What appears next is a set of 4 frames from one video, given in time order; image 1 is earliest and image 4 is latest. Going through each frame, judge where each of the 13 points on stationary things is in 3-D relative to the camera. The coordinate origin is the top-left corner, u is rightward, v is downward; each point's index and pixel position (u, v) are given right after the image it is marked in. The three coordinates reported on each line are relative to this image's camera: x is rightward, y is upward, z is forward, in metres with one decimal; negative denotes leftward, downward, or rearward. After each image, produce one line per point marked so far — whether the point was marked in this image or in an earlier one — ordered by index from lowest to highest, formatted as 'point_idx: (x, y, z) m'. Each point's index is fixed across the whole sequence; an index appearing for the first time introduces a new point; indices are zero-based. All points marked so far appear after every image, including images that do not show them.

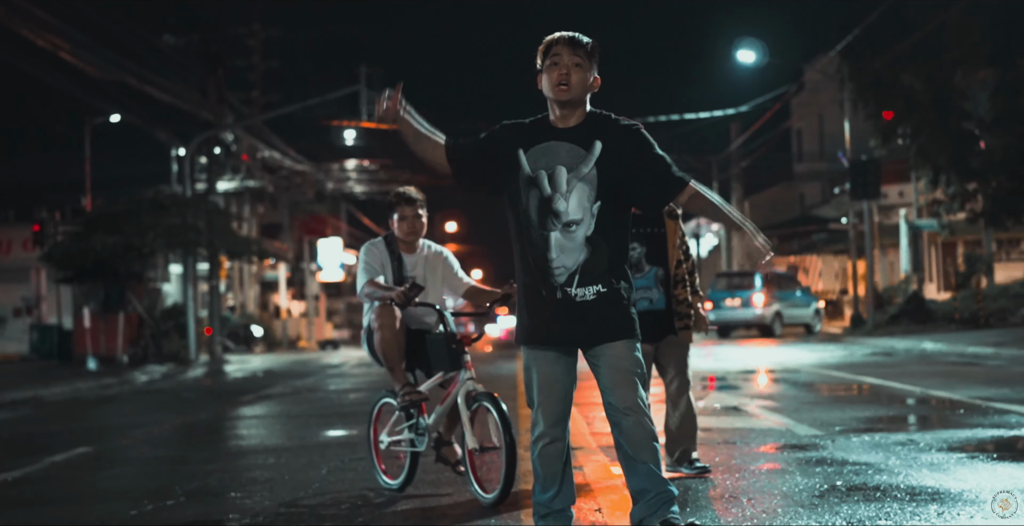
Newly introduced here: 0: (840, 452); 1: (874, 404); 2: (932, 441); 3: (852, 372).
0: (+2.1, -1.2, +7.1) m
1: (+3.5, -1.3, +10.5) m
2: (+2.8, -1.2, +7.4) m
3: (+5.0, -1.6, +16.2) m
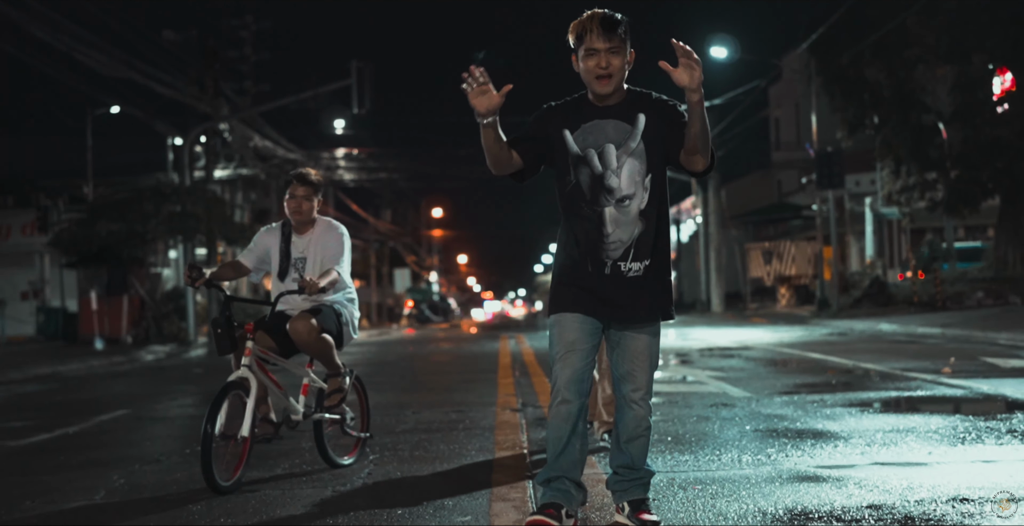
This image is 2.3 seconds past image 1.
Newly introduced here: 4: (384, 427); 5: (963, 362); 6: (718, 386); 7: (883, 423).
0: (+2.0, -1.1, +8.7) m
1: (+3.3, -1.2, +12.1) m
2: (+2.6, -1.1, +9.0) m
3: (+4.7, -1.4, +17.8) m
4: (-1.0, -1.3, +8.8) m
5: (+5.3, -1.2, +13.0) m
6: (+2.0, -1.2, +10.9) m
7: (+2.5, -1.1, +7.4) m
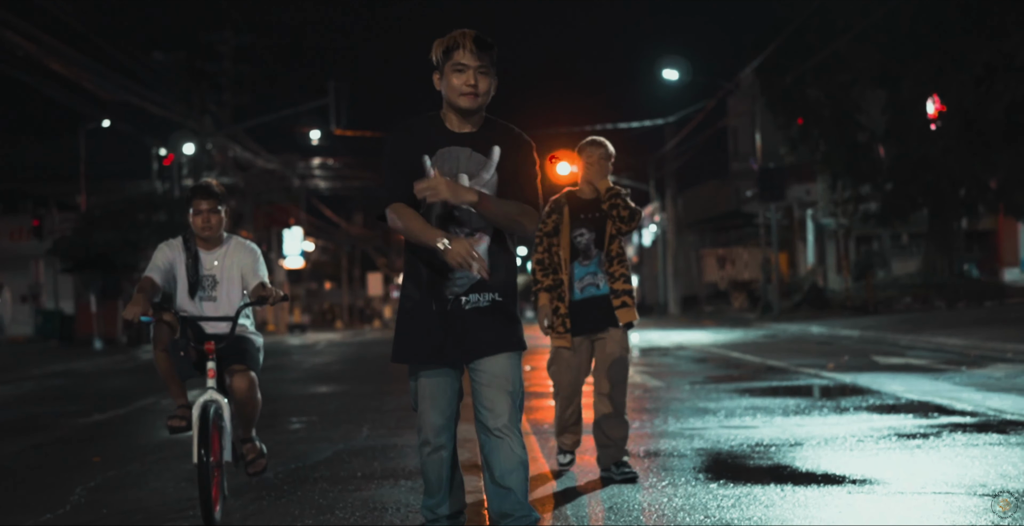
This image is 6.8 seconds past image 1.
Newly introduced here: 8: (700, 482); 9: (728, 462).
0: (+1.6, -1.3, +11.1) m
1: (+2.8, -1.4, +14.5) m
2: (+2.2, -1.3, +11.4) m
3: (+4.0, -1.6, +20.3) m
4: (-1.4, -1.5, +11.1) m
5: (+4.8, -1.4, +15.5) m
6: (+1.6, -1.4, +13.3) m
7: (+2.1, -1.2, +9.8) m
8: (+1.0, -1.2, +5.8) m
9: (+1.2, -1.2, +6.4) m
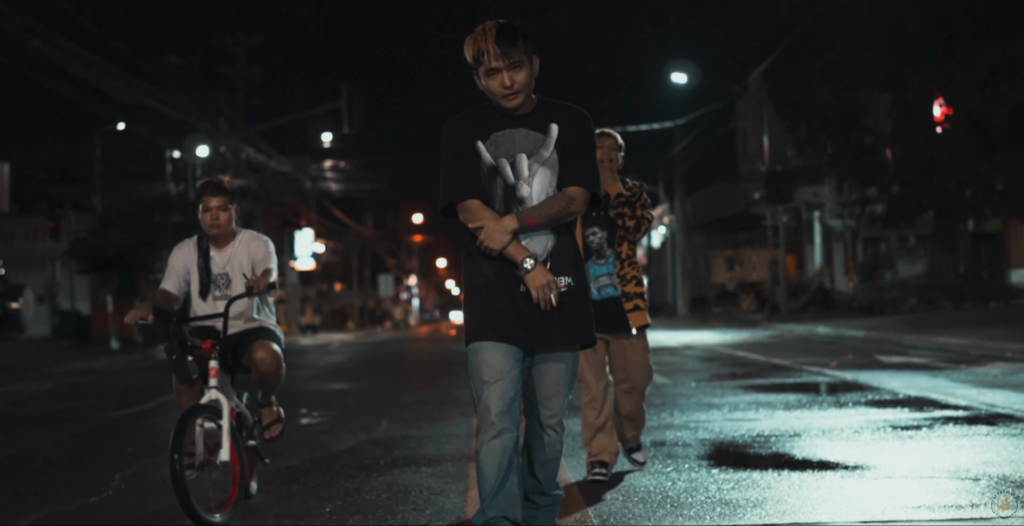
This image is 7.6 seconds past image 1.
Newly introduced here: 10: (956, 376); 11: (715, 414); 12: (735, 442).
0: (+1.7, -1.3, +11.5) m
1: (+2.9, -1.4, +14.9) m
2: (+2.4, -1.3, +11.8) m
3: (+4.2, -1.6, +20.6) m
4: (-1.3, -1.5, +11.5) m
5: (+4.9, -1.4, +15.8) m
6: (+1.7, -1.4, +13.7) m
7: (+2.2, -1.3, +10.2) m
8: (+1.1, -1.2, +6.2) m
9: (+1.3, -1.2, +6.8) m
10: (+4.8, -1.2, +11.9) m
11: (+1.7, -1.2, +9.2) m
12: (+1.4, -1.2, +7.1) m
